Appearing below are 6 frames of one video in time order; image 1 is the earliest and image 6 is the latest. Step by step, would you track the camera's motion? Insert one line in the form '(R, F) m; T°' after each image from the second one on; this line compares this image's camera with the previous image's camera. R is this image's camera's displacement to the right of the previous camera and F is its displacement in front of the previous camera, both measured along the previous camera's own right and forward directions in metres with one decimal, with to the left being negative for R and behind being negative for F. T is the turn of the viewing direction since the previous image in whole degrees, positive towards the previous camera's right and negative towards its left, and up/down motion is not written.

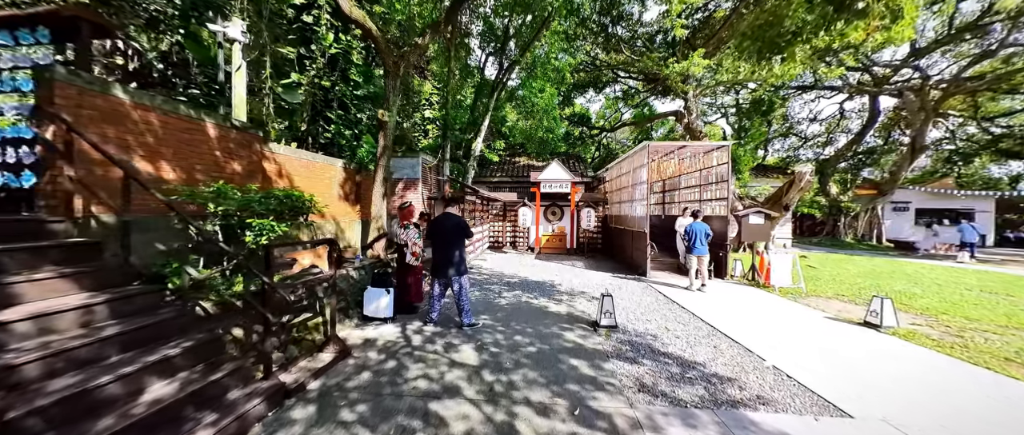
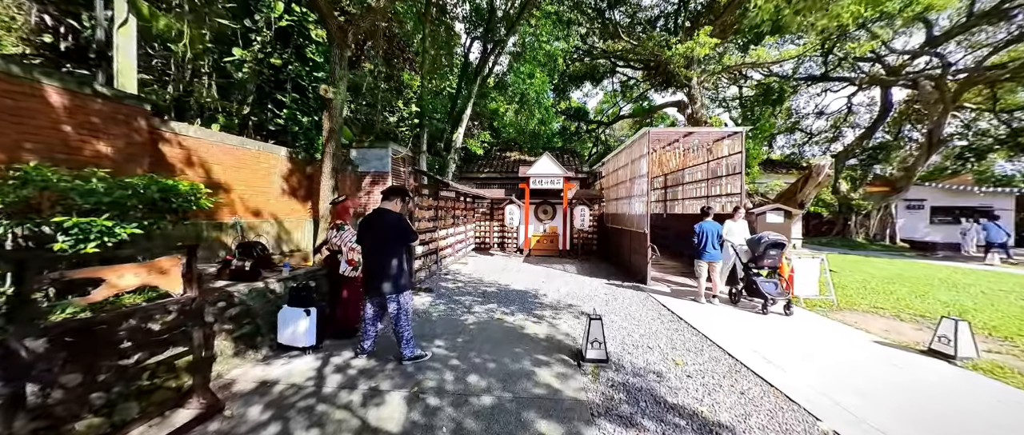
(+0.4, +1.0) m; 0°
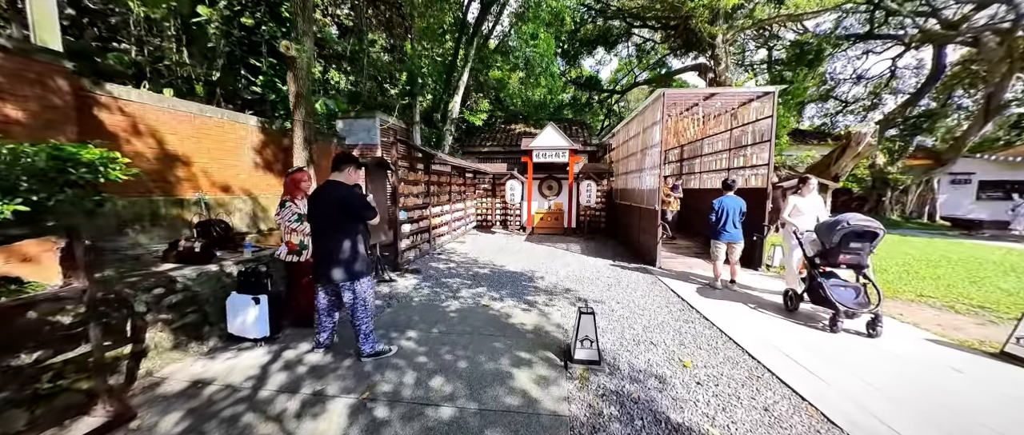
(+0.3, +0.6) m; -2°
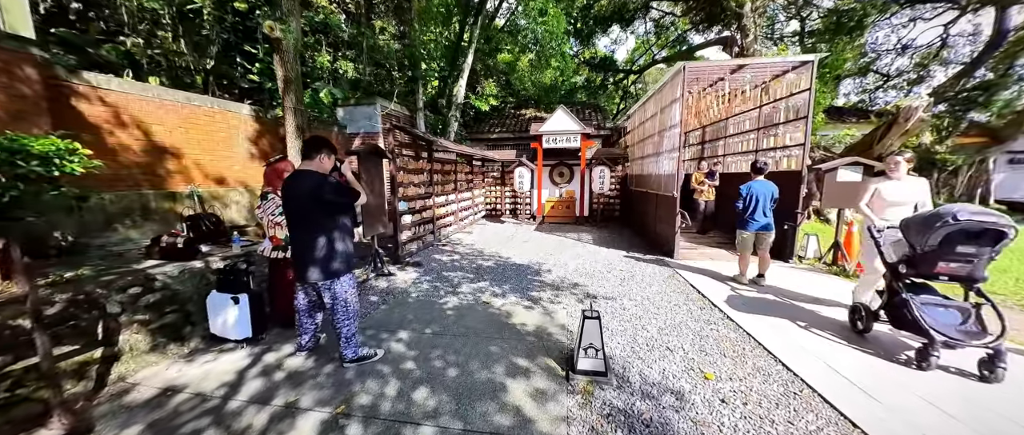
(+0.2, +0.3) m; -3°
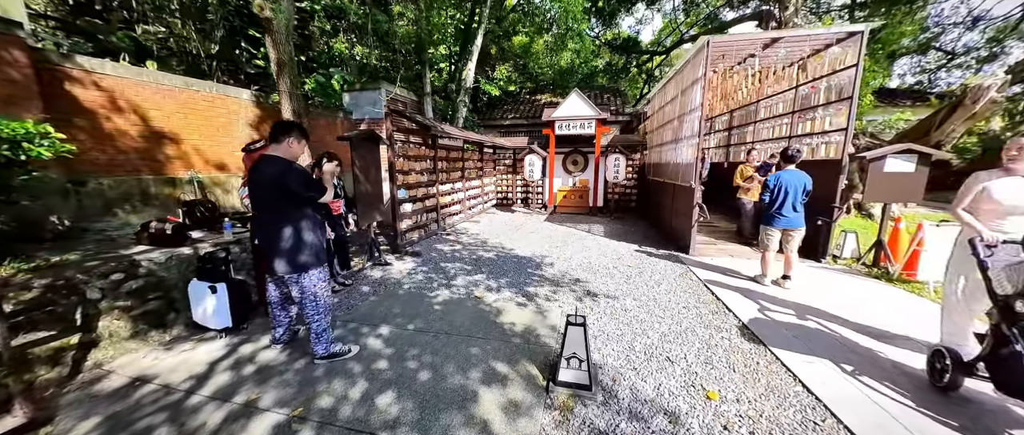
(+0.3, +0.3) m; -4°
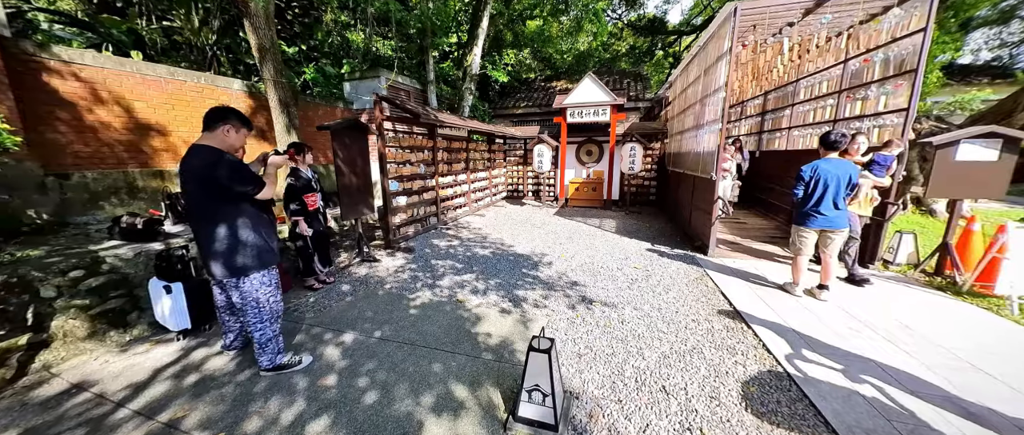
(+0.4, +0.4) m; -4°
